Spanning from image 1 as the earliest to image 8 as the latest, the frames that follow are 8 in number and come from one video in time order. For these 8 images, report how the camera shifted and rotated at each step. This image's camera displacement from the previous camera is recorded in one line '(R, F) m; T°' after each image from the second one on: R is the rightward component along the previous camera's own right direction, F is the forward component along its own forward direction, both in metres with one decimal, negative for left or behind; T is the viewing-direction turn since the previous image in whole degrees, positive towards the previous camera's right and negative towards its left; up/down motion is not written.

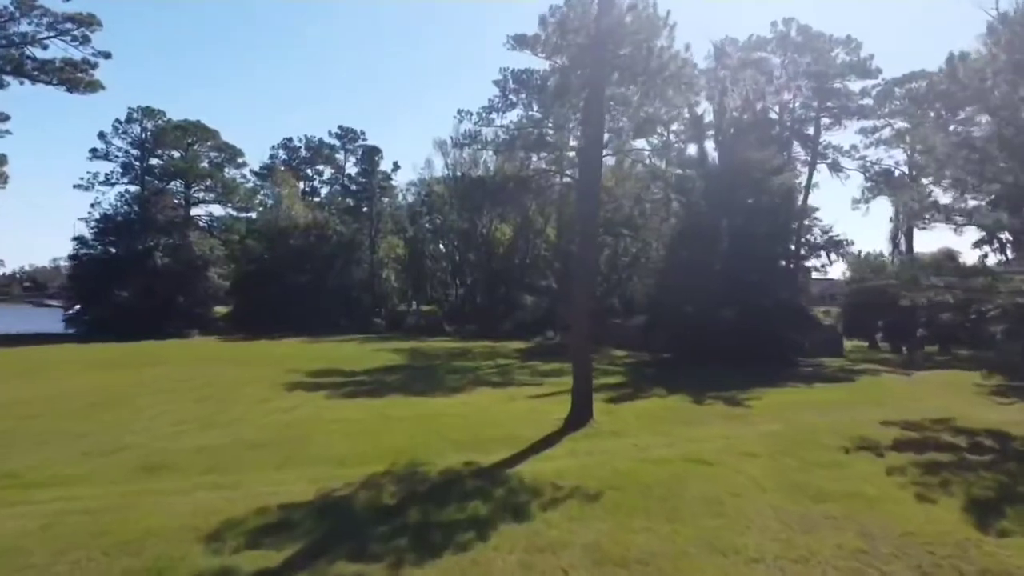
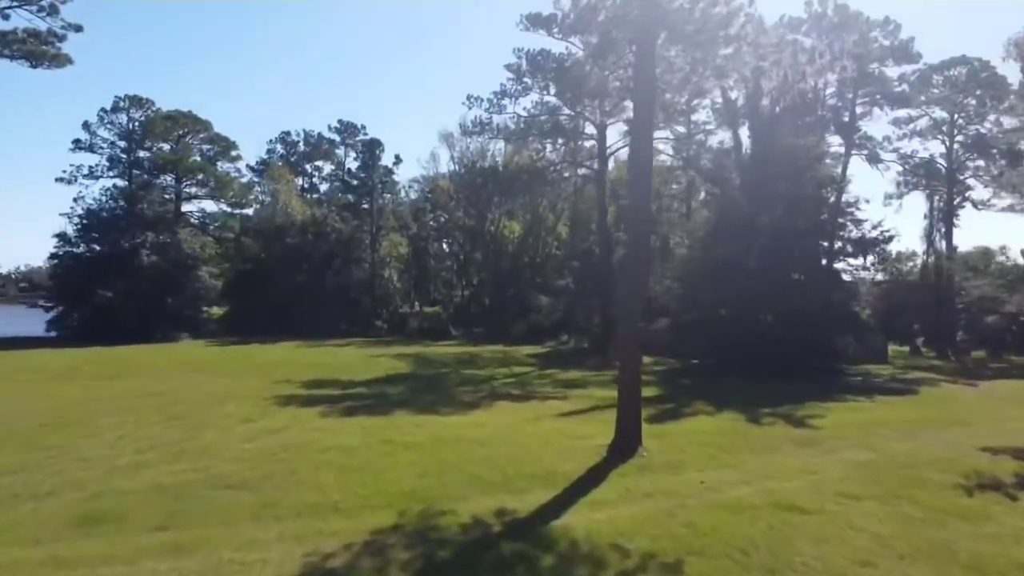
(-0.5, +2.7) m; 0°
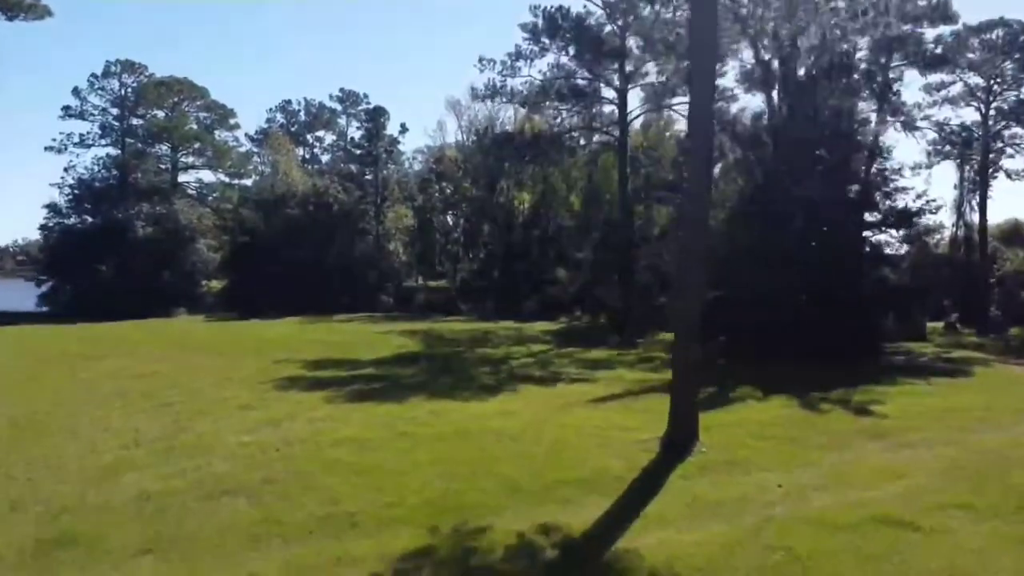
(-0.5, +1.7) m; 0°
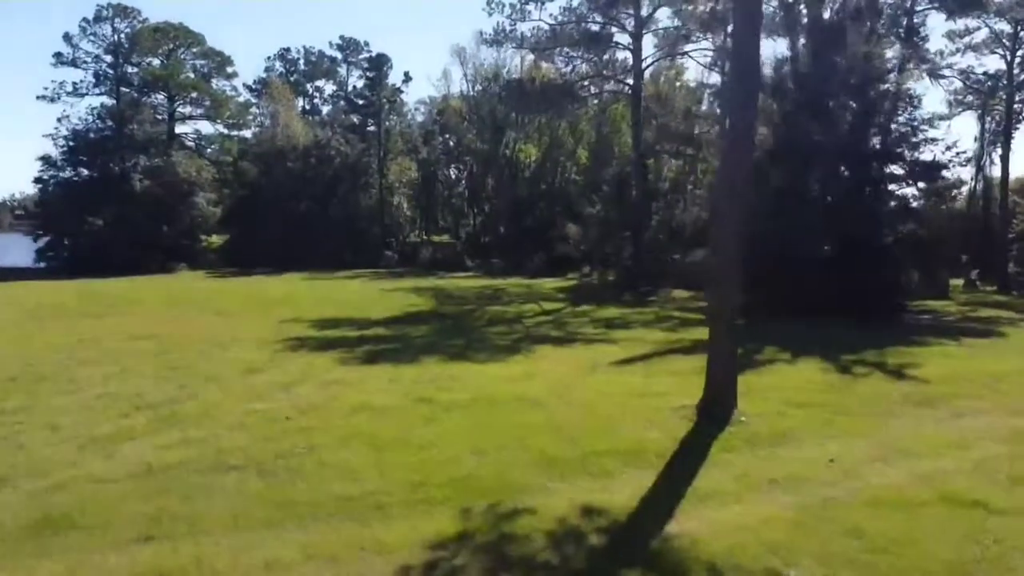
(-0.4, +0.8) m; 0°
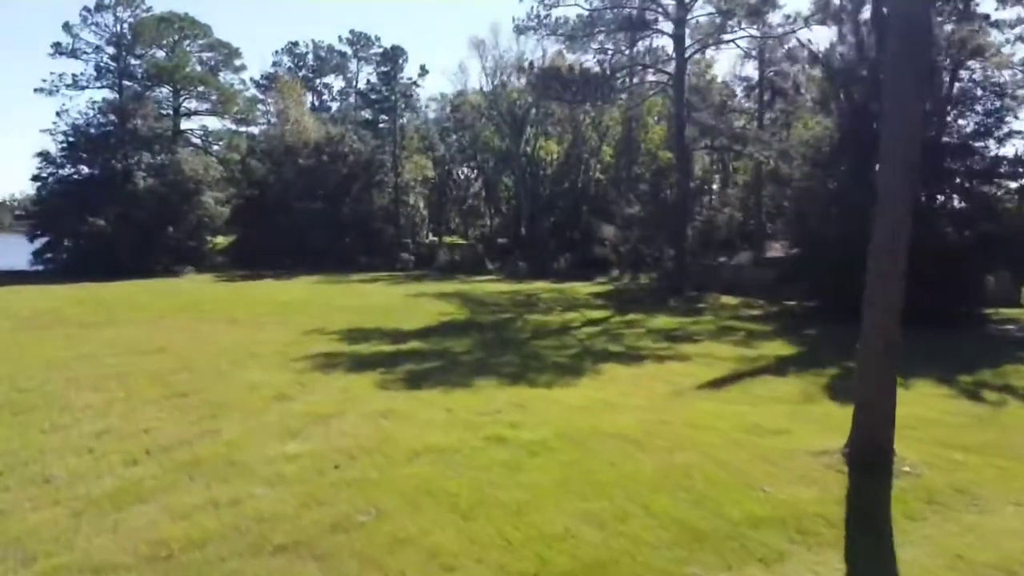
(-1.1, +2.1) m; 0°
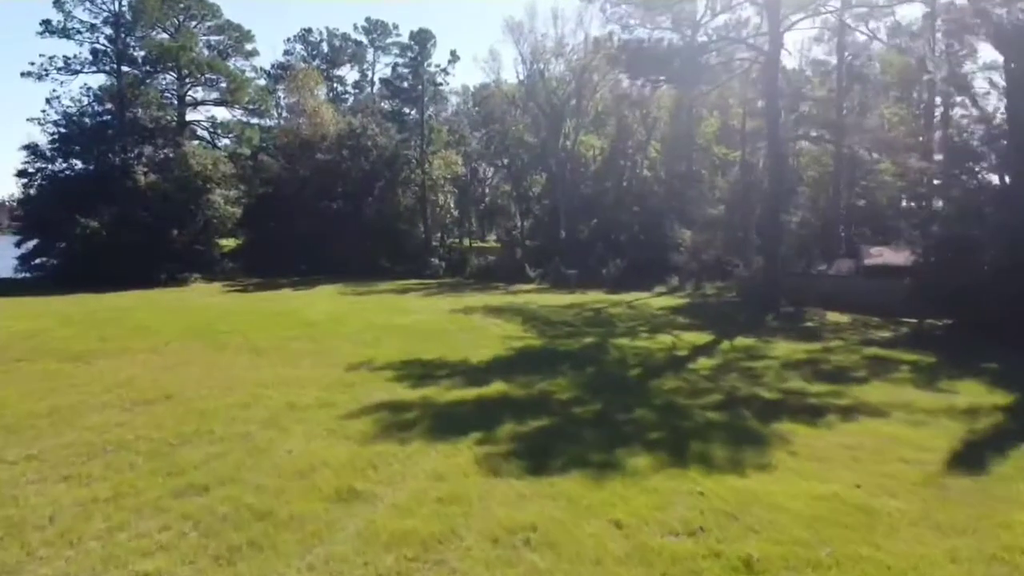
(-1.8, +4.0) m; 0°
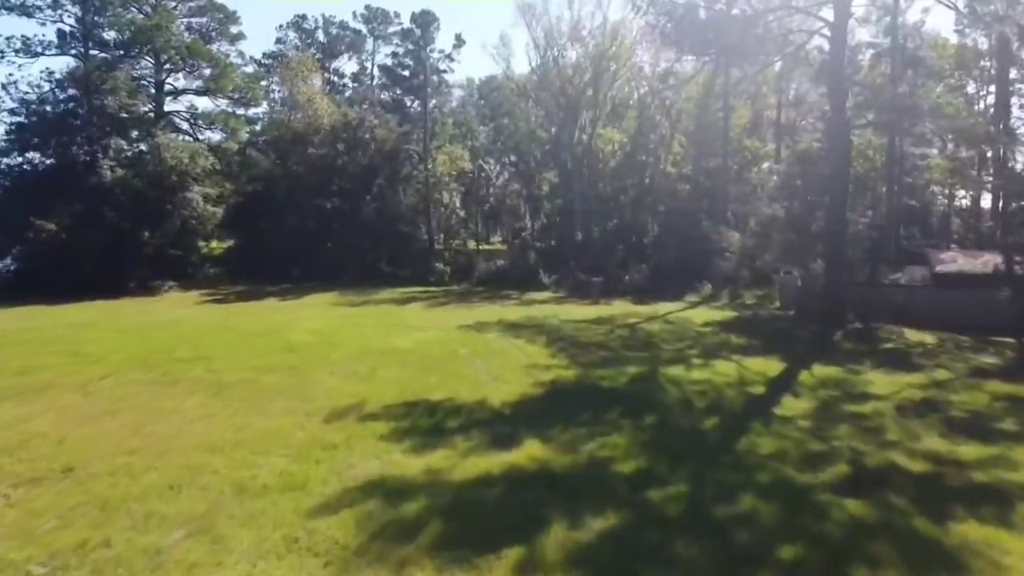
(-0.4, +3.4) m; 0°
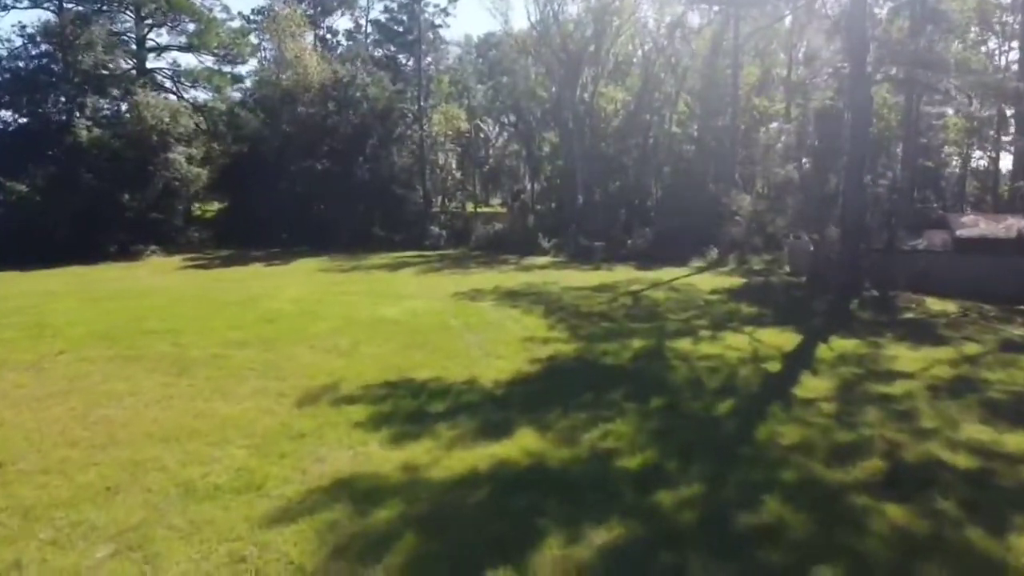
(+0.1, +1.1) m; 0°
